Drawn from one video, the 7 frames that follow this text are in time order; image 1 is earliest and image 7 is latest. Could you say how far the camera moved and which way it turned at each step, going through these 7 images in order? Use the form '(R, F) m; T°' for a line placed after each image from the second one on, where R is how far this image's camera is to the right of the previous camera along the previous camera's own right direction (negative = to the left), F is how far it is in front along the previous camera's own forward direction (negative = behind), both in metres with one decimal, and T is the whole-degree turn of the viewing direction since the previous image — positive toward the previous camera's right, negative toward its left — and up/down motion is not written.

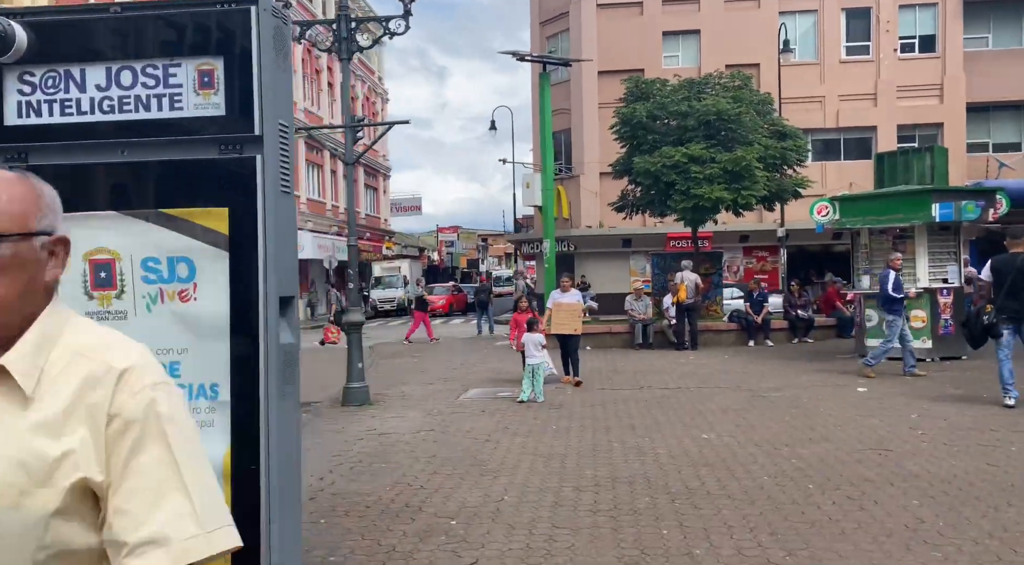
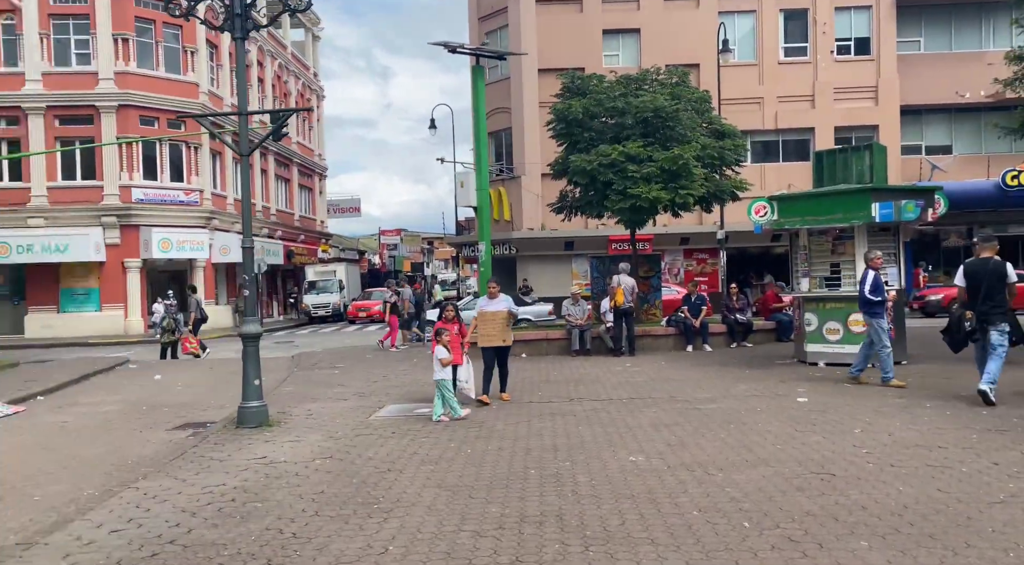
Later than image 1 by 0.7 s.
(+0.4, +0.9) m; +4°
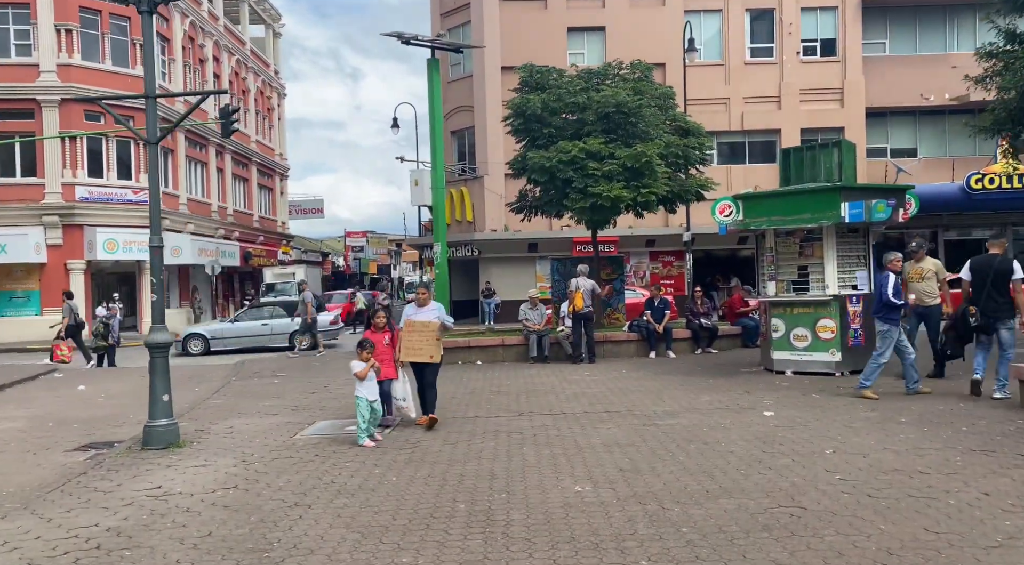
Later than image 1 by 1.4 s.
(+0.3, +0.9) m; +2°
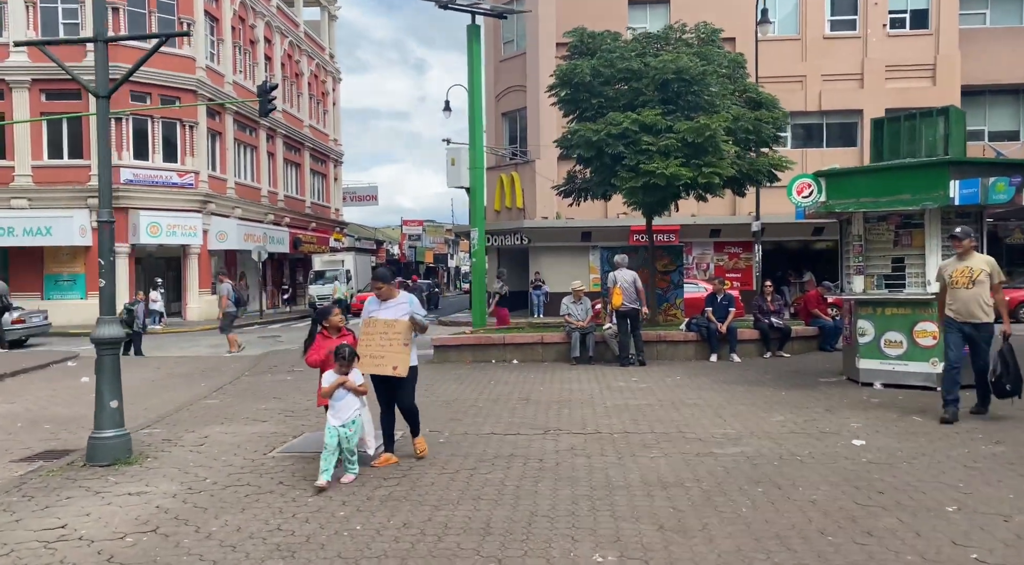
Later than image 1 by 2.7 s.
(+0.4, +1.7) m; -5°
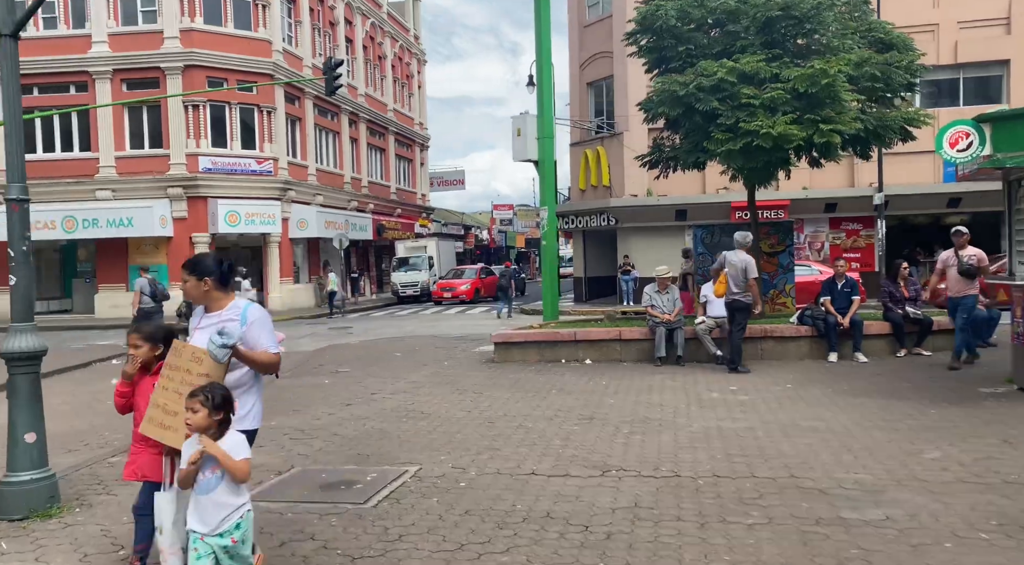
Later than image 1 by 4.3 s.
(+0.4, +2.1) m; -8°
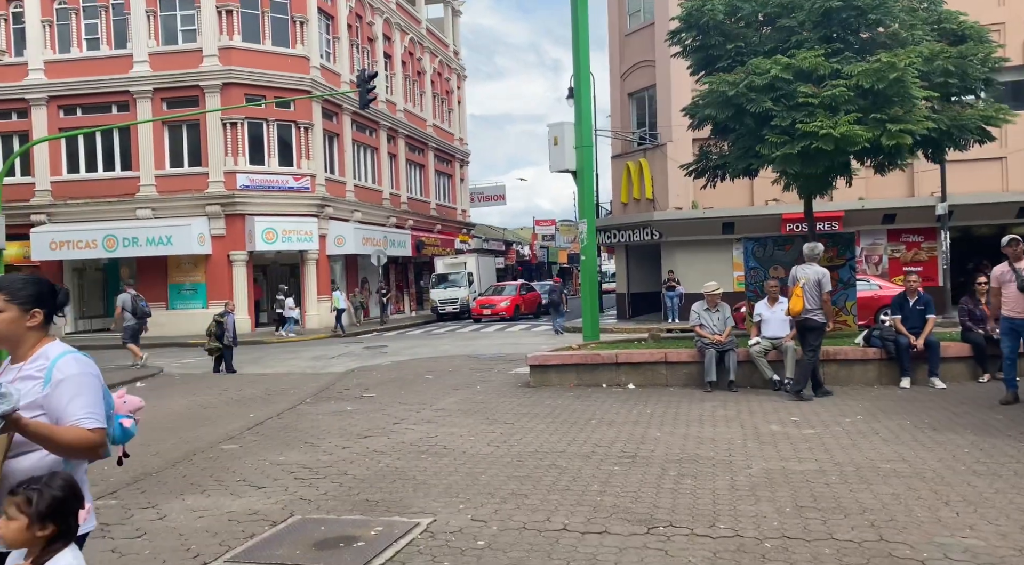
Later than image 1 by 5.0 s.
(+0.1, +0.9) m; -3°
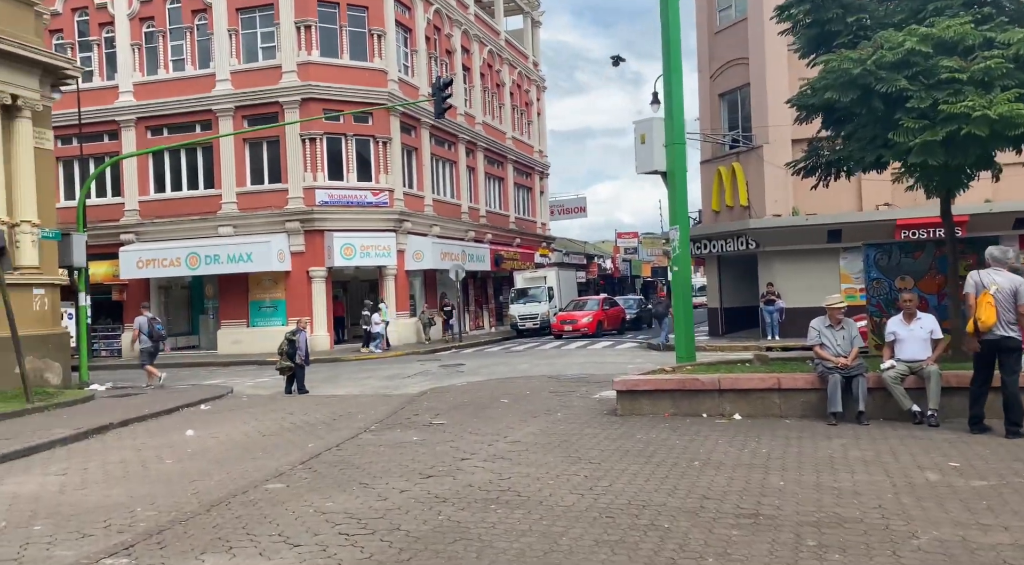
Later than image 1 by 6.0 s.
(0.0, +1.3) m; -6°
